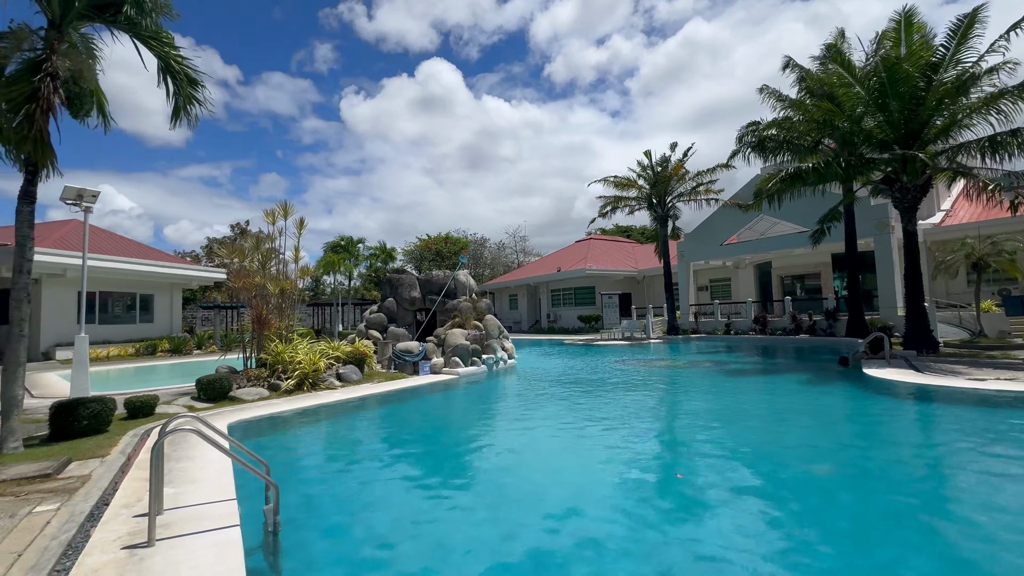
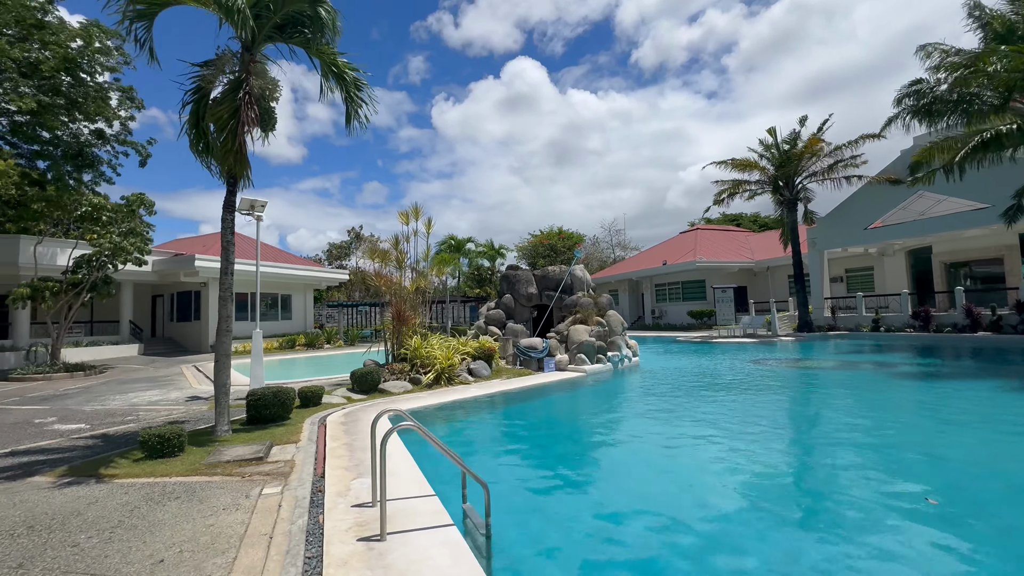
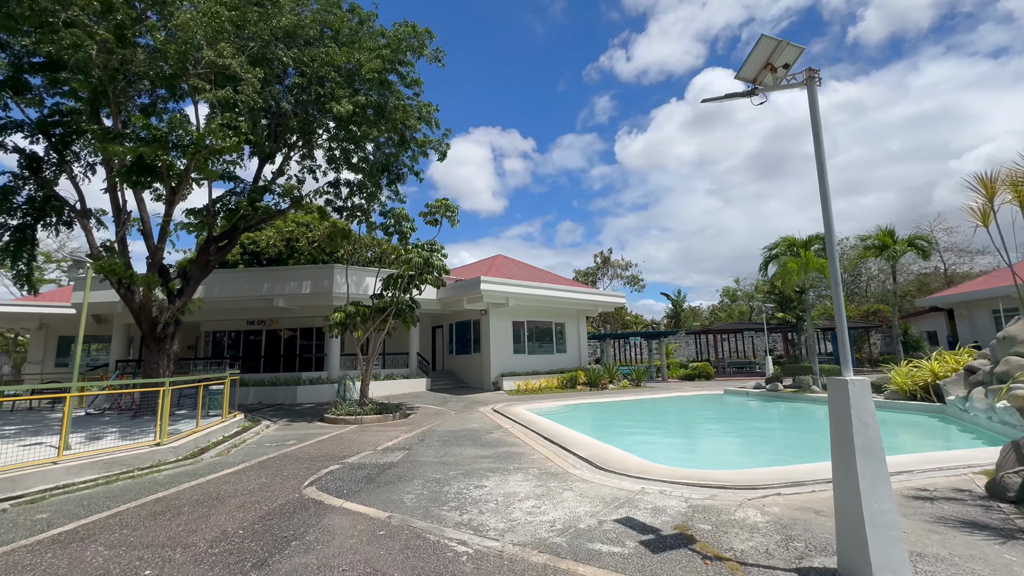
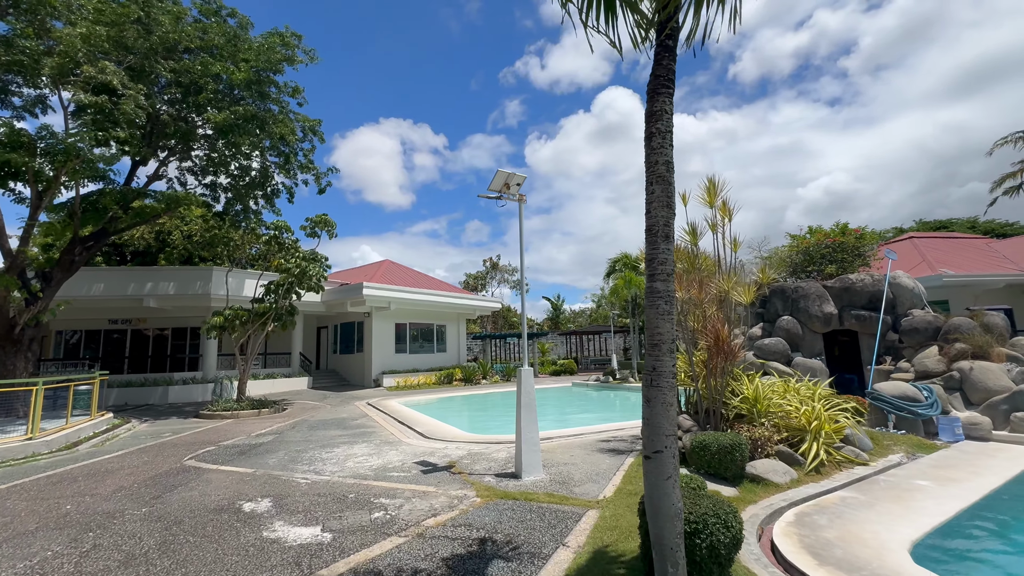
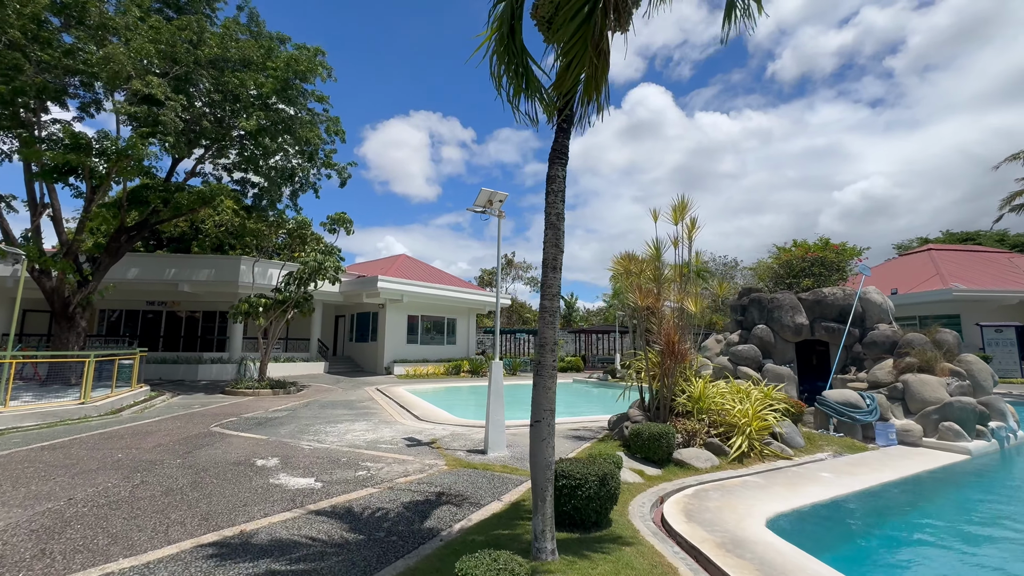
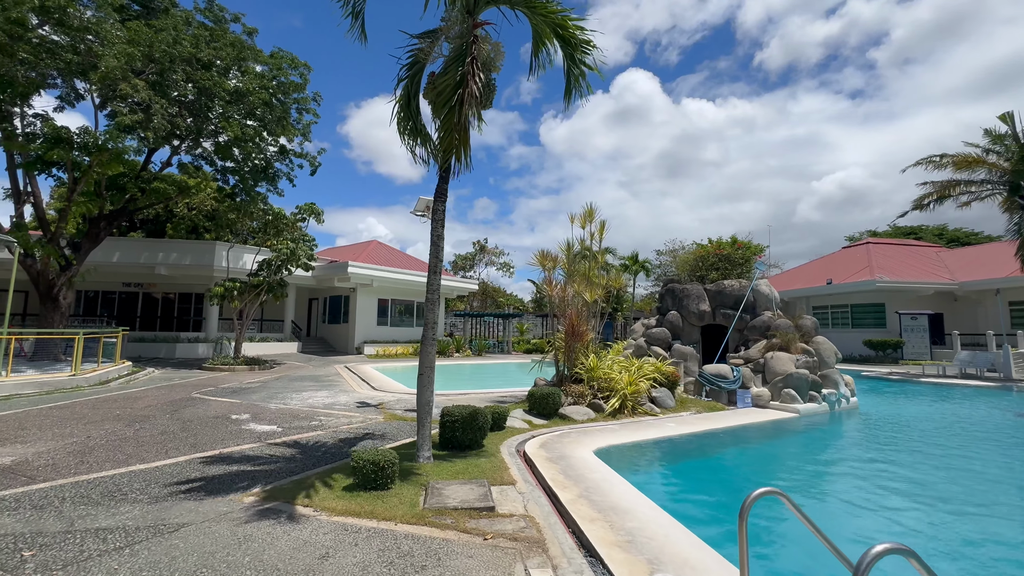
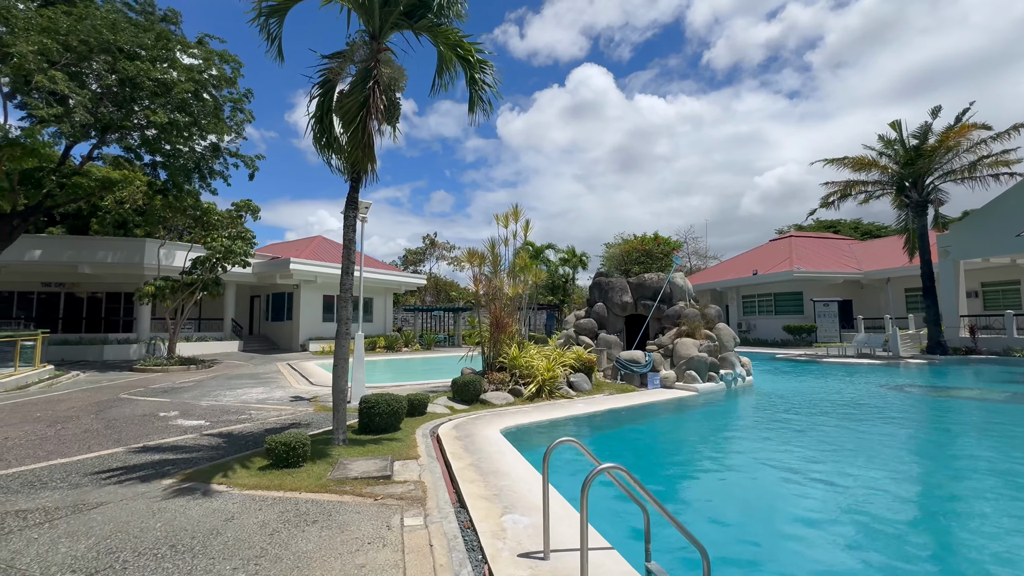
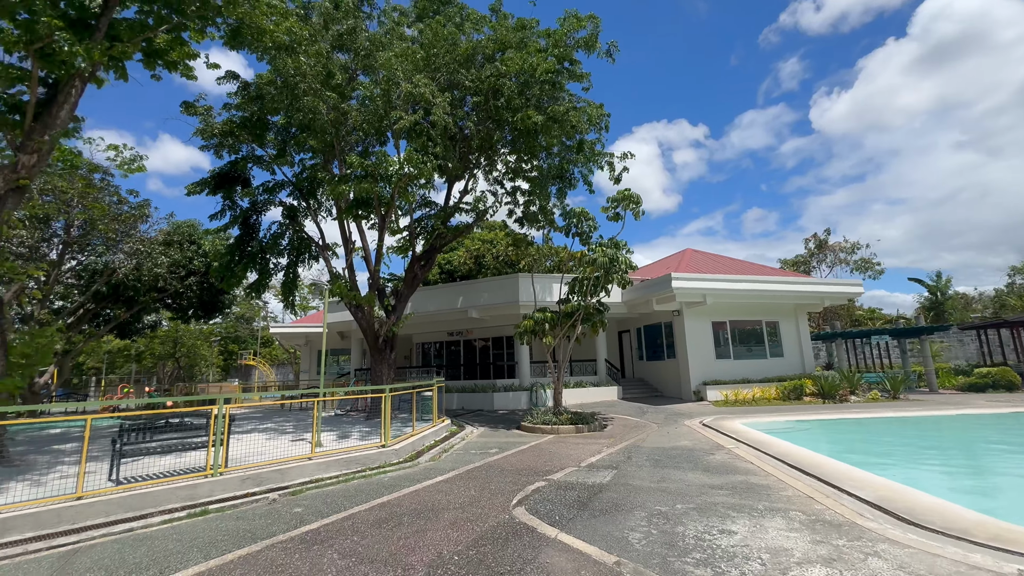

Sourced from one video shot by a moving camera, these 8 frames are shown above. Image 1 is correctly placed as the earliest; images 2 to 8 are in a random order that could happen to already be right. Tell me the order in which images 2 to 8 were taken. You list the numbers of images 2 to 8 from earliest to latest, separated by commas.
2, 7, 6, 5, 4, 3, 8
